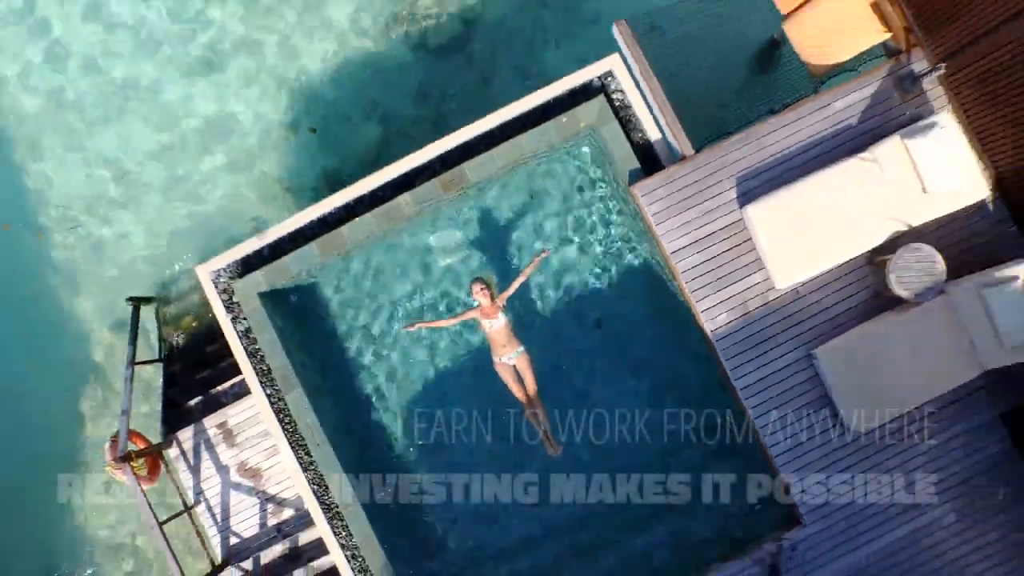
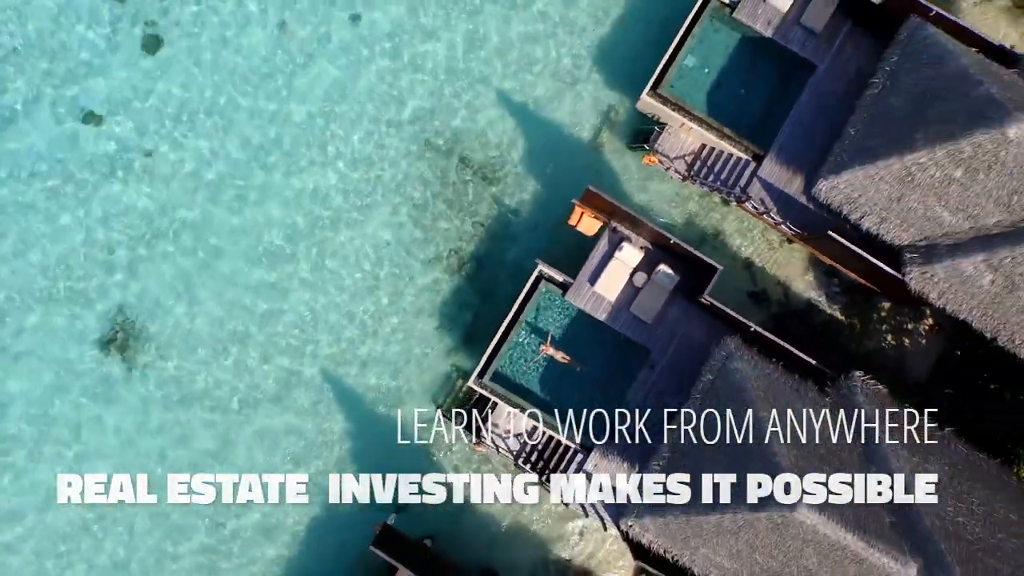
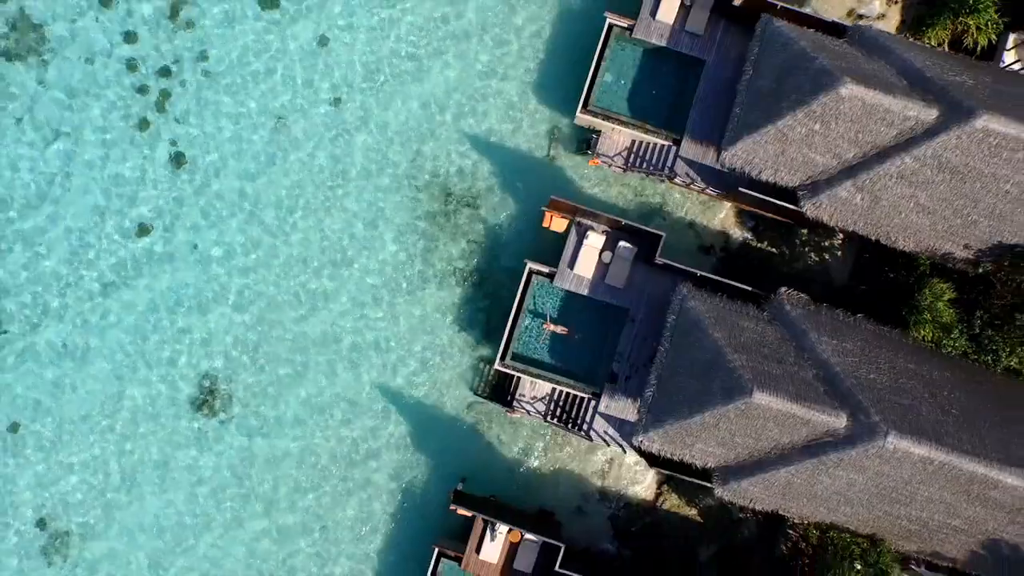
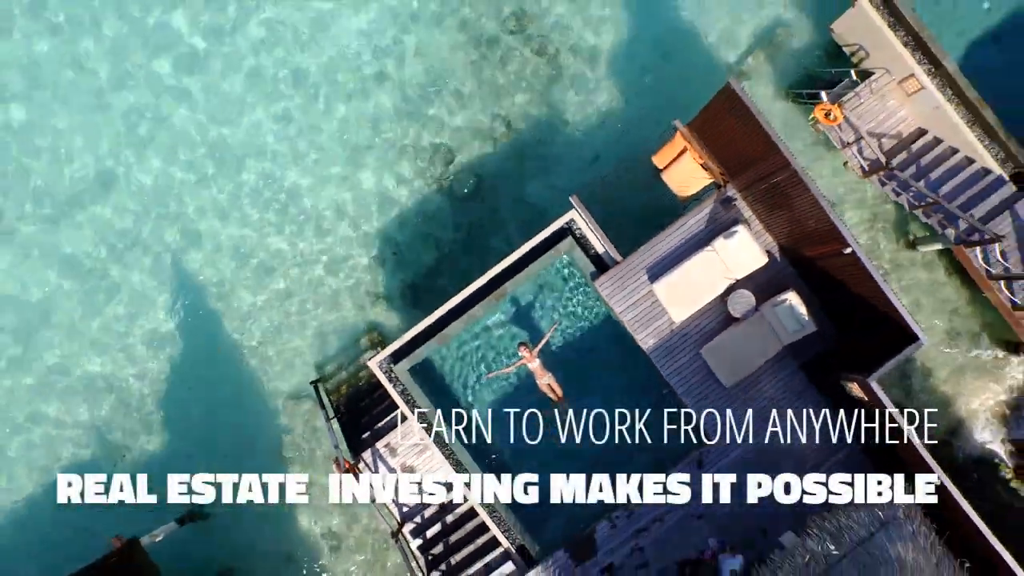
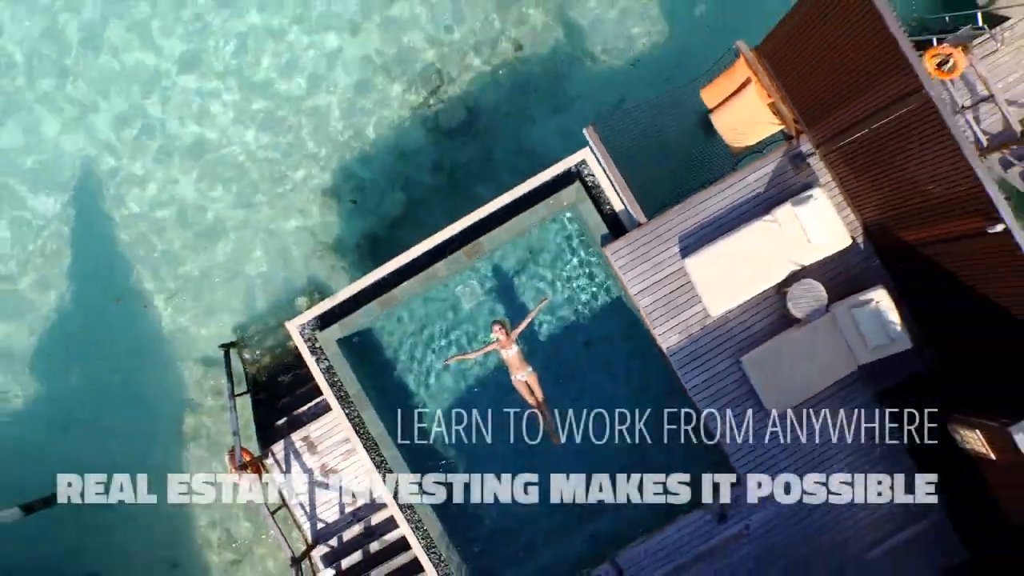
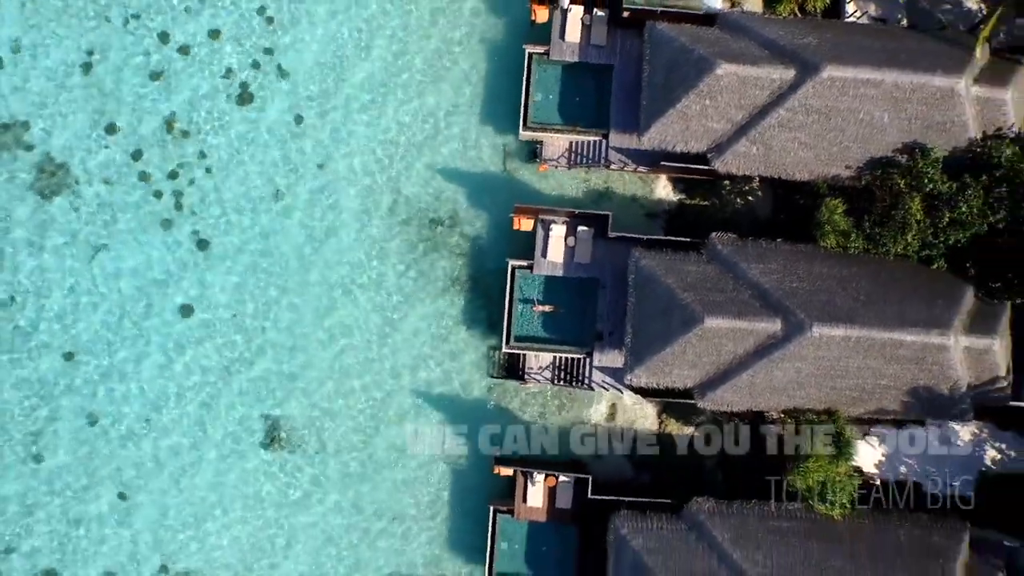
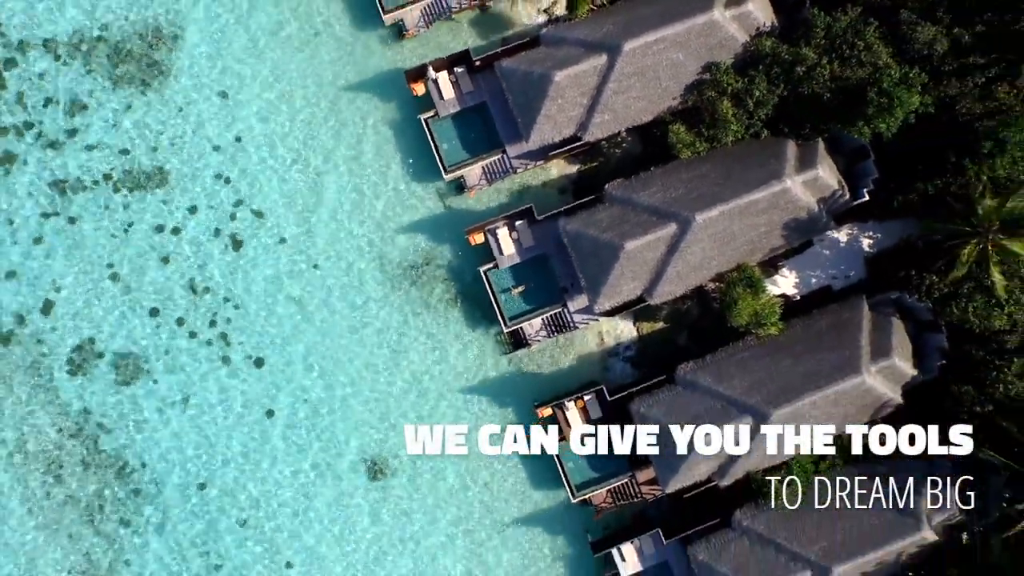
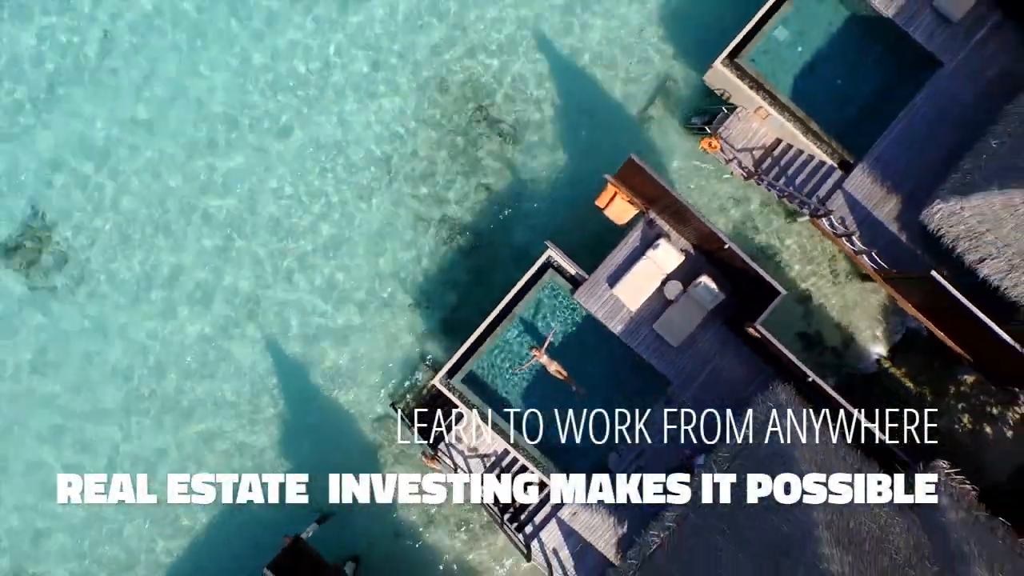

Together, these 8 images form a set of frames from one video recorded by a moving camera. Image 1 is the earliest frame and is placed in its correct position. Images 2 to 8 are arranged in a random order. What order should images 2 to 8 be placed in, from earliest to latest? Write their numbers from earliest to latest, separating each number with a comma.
5, 4, 8, 2, 3, 6, 7
